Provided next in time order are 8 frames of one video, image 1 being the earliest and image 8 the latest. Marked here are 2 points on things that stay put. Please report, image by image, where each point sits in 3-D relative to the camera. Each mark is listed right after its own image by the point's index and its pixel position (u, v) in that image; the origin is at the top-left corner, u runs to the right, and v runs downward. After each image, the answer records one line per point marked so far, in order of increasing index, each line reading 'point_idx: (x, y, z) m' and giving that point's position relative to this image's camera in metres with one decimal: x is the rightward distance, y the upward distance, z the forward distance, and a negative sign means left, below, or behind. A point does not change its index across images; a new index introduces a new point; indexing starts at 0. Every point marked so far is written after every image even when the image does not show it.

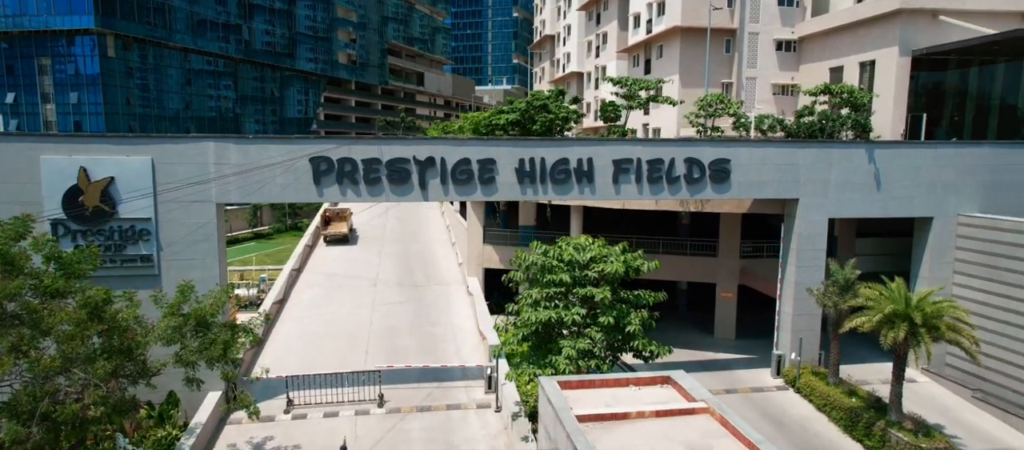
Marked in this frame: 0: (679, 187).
0: (+4.9, +1.1, +19.7) m
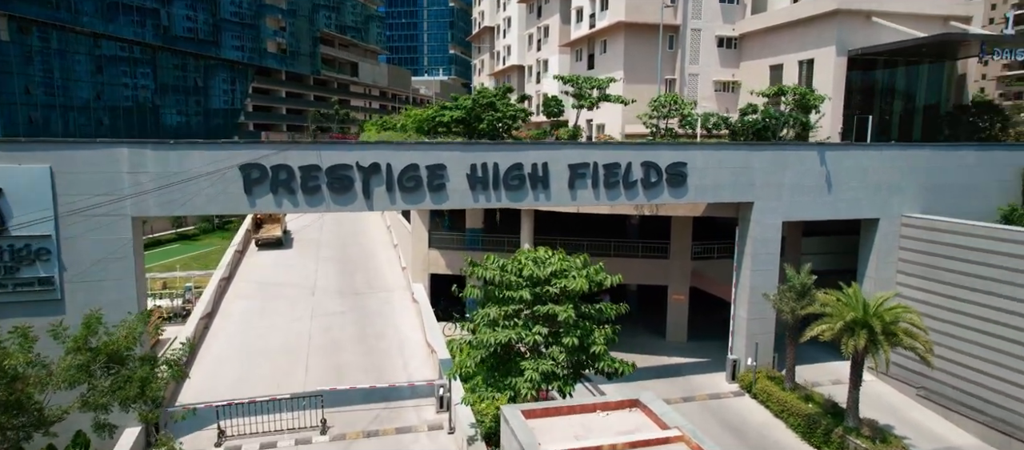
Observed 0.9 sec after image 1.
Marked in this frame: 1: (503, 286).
0: (+3.5, +0.9, +19.0) m
1: (-0.2, -1.3, +13.9) m
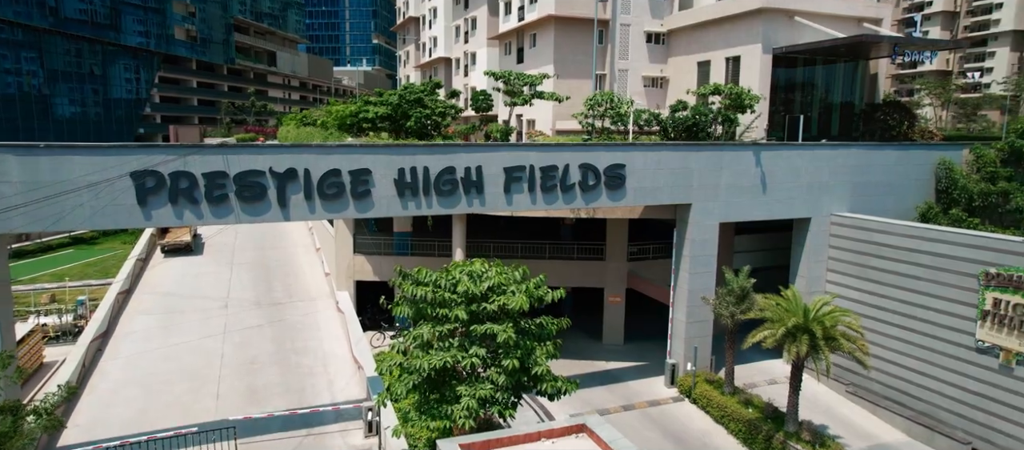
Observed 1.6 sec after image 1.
0: (+1.7, +0.8, +18.2) m
1: (-1.4, -1.5, +12.7) m
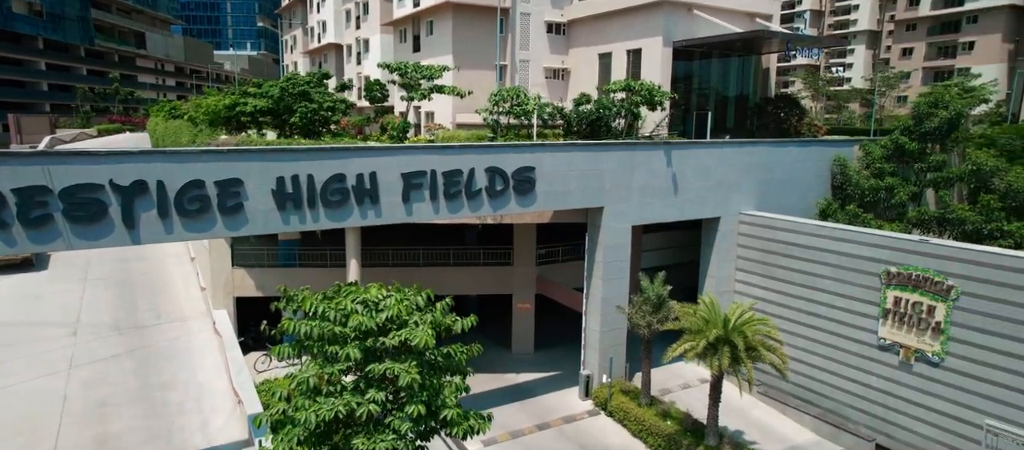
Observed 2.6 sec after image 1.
0: (-0.8, +0.6, +16.6) m
1: (-3.0, -1.9, +10.8) m
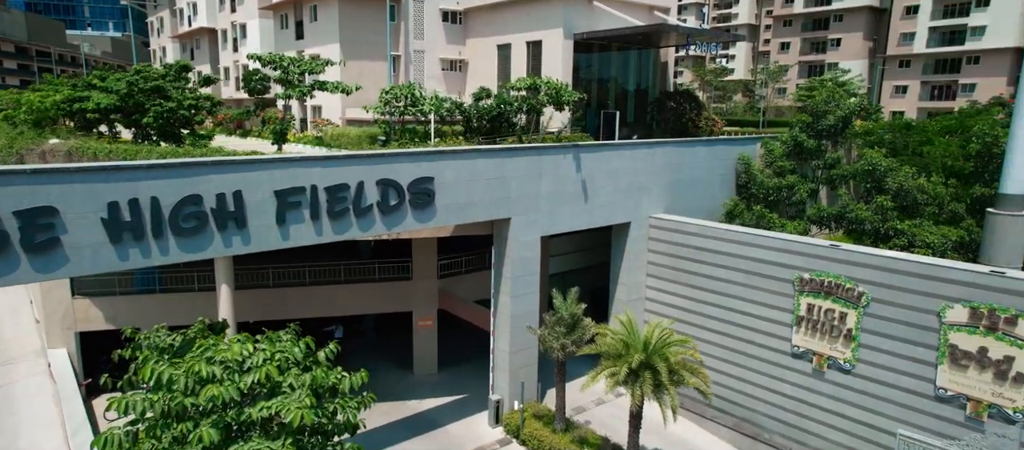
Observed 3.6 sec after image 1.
0: (-3.0, +0.2, +14.4) m
1: (-4.2, -2.4, +8.4) m
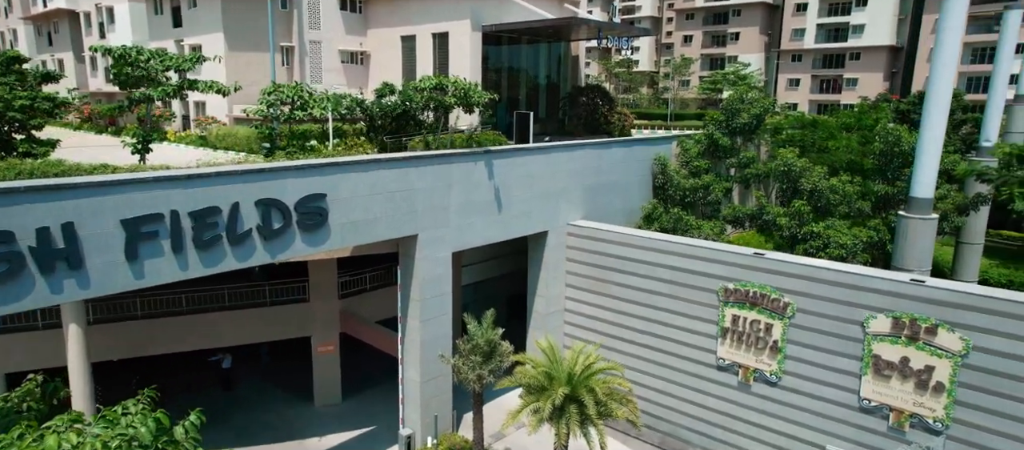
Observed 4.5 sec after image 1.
0: (-4.7, -0.3, +12.3) m
1: (-5.1, -3.0, +6.2) m
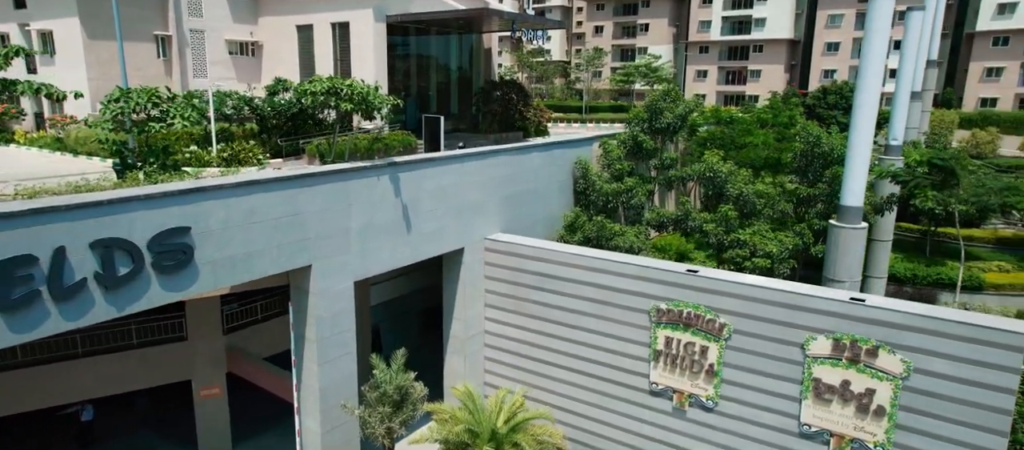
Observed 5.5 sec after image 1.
0: (-6.0, -1.0, +9.6) m
1: (-5.6, -3.8, +3.6) m
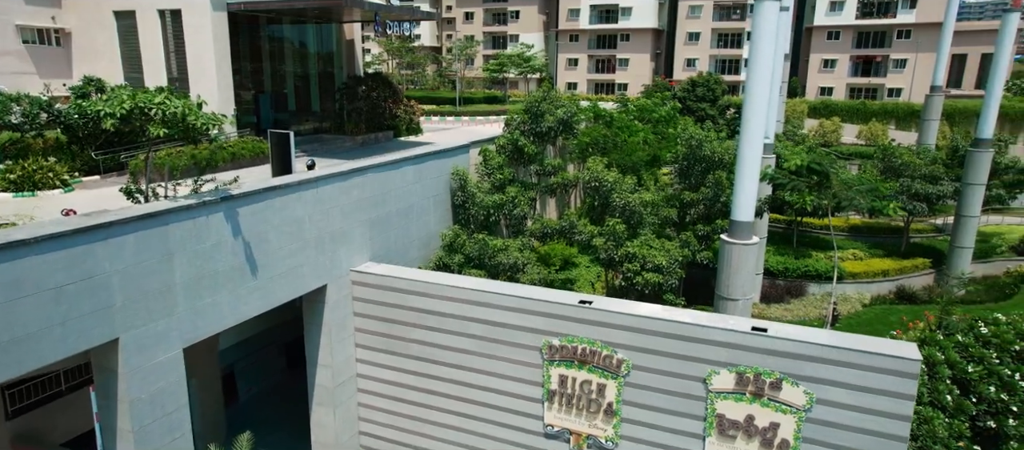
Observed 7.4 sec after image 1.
0: (-7.3, -2.0, +6.3) m
1: (-5.7, -5.0, +0.5) m
